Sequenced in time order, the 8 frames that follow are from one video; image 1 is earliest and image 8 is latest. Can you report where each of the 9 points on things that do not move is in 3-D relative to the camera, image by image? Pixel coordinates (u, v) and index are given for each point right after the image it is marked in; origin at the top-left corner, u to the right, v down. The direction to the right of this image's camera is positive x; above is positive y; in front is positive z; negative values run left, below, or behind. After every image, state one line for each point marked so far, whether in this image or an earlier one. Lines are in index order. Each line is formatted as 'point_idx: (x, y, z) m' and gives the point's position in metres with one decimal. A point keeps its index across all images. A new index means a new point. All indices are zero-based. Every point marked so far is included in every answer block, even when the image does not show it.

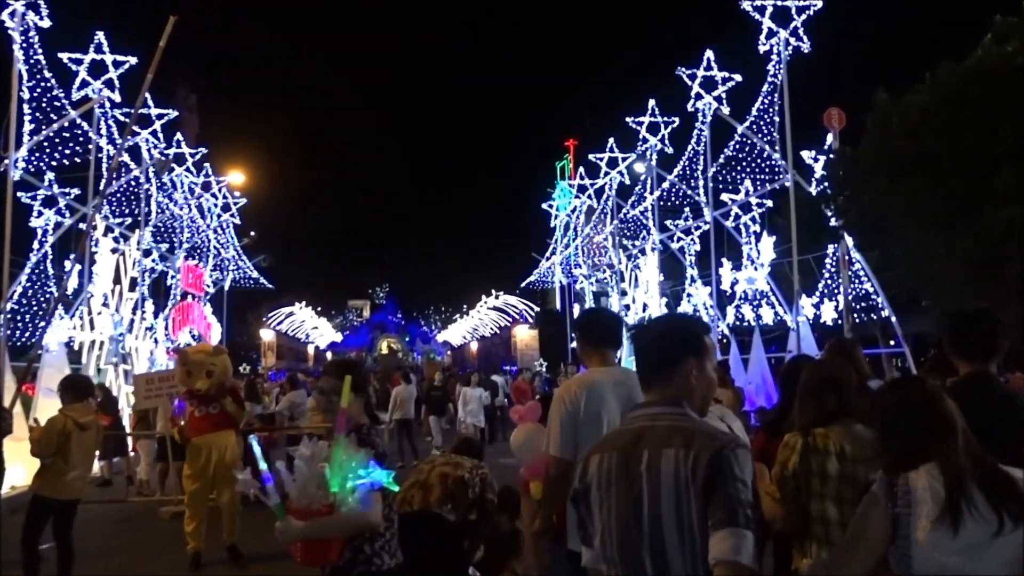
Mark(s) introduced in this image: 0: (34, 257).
0: (-8.2, +0.5, +15.2) m
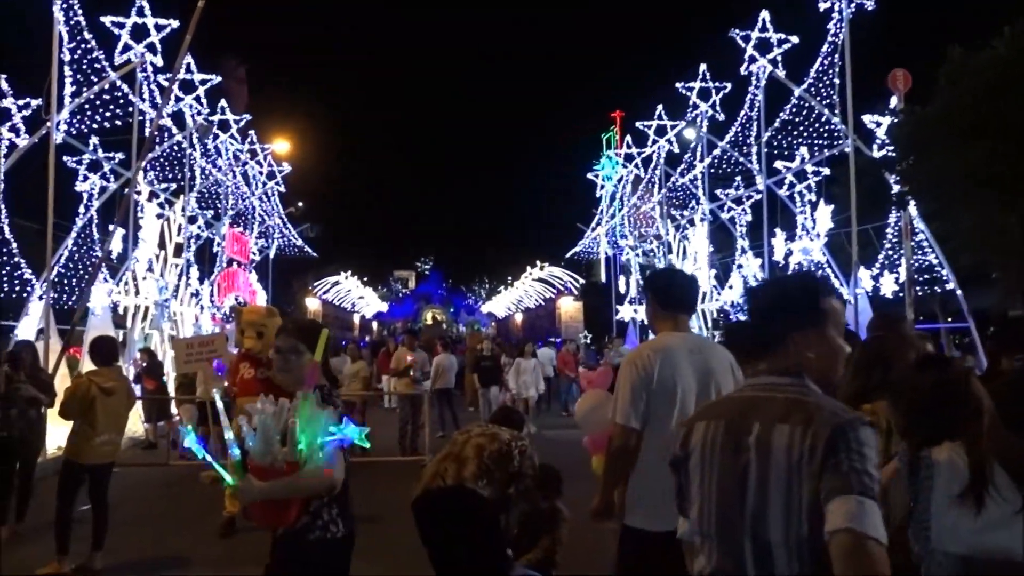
0: (-7.5, +1.1, +15.2) m
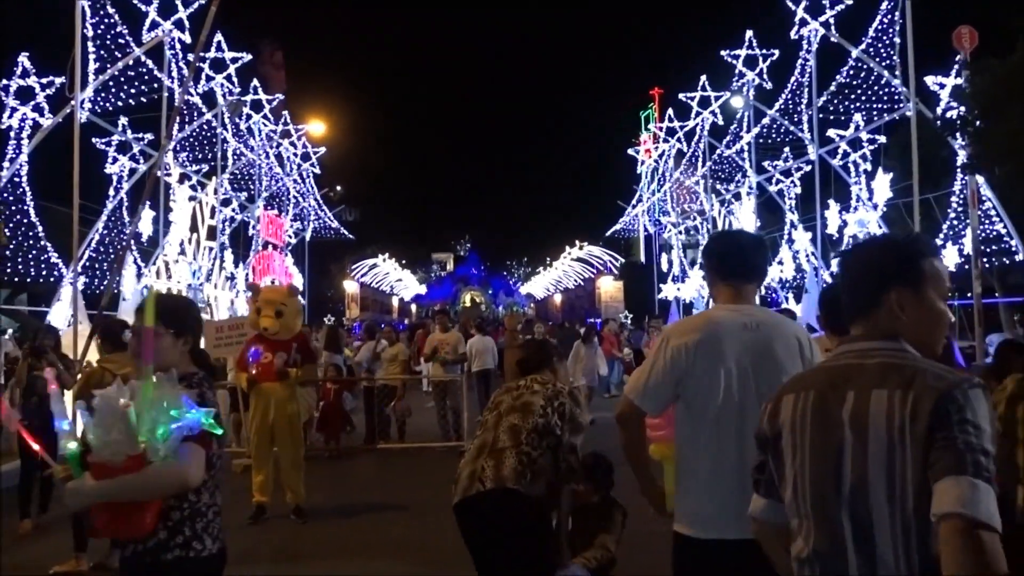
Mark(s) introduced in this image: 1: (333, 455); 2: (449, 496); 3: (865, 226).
0: (-6.8, +1.4, +14.9) m
1: (-2.6, -2.4, +12.4) m
2: (-0.7, -2.4, +9.9) m
3: (+6.4, +1.1, +15.8) m
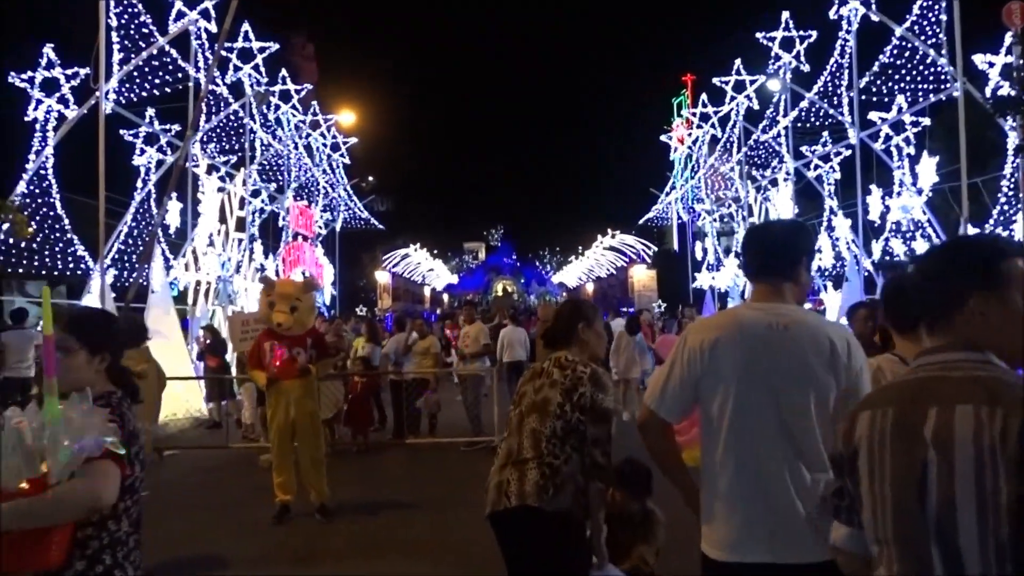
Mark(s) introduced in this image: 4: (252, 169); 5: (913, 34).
0: (-6.3, +1.5, +14.8) m
1: (-2.1, -2.3, +12.2) m
2: (-0.4, -2.3, +9.6) m
3: (+6.9, +1.3, +15.2) m
4: (-5.5, +2.5, +18.7) m
5: (+5.9, +3.7, +12.7) m
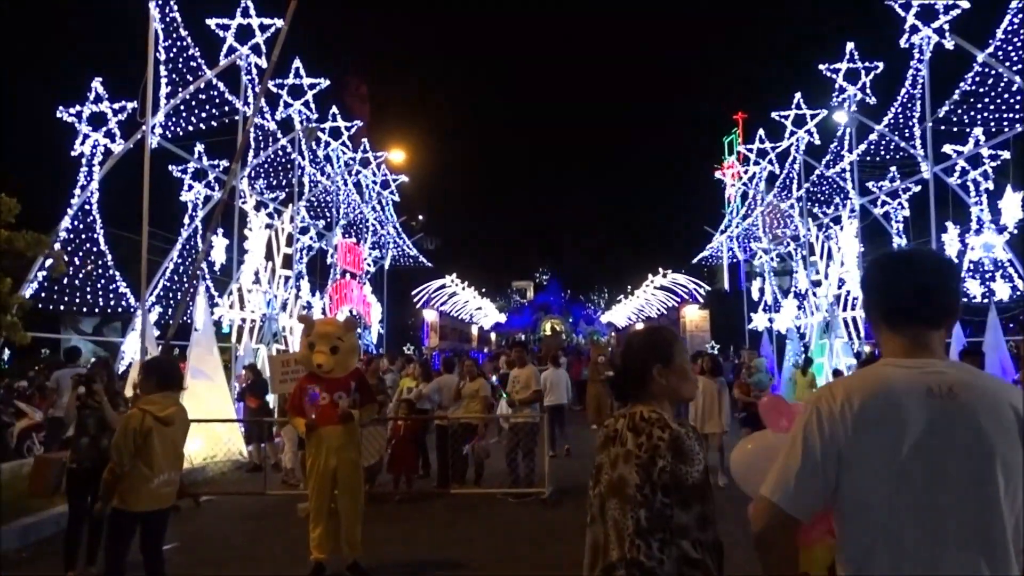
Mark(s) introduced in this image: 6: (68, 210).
0: (-5.4, +0.9, +14.5) m
1: (-1.4, -2.8, +11.5) m
2: (+0.1, -2.7, +8.9) m
3: (+7.8, +0.6, +14.2) m
4: (-4.5, +1.7, +18.4) m
5: (+6.6, +3.1, +11.9) m
6: (-6.1, +1.1, +12.0) m
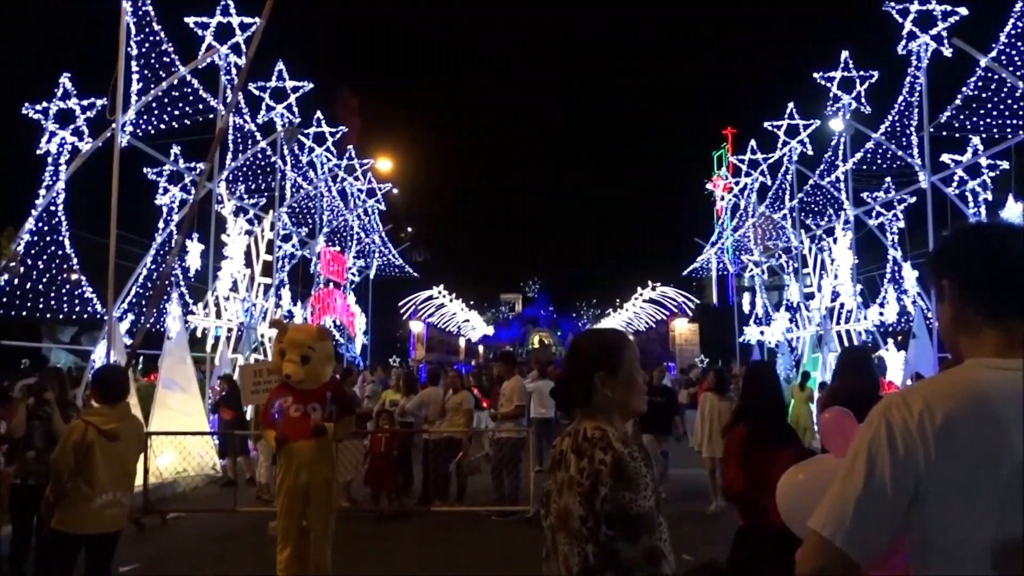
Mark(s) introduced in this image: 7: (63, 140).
0: (-5.7, +0.8, +14.0) m
1: (-1.7, -2.9, +11.0) m
2: (0.0, -2.8, +8.3) m
3: (+7.6, +0.4, +13.8) m
4: (-4.7, +1.6, +17.9) m
5: (+6.4, +2.9, +11.5) m
6: (-6.3, +1.0, +11.5) m
7: (-6.0, +2.0, +11.7) m
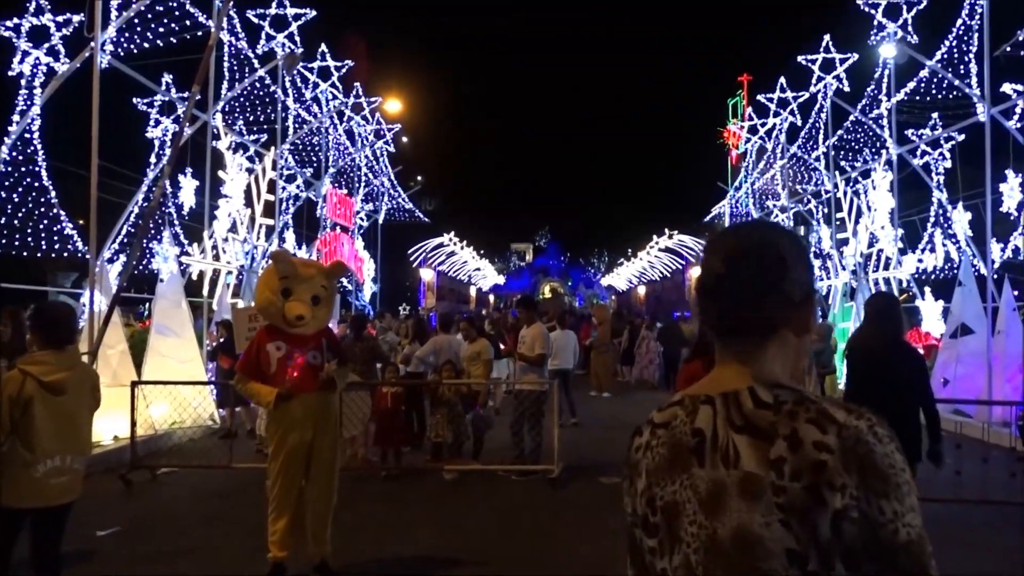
0: (-5.4, +1.7, +12.9) m
1: (-1.4, -2.2, +10.0) m
2: (+0.2, -2.2, +7.4) m
3: (+7.8, +1.2, +12.6) m
4: (-4.4, +2.7, +16.7) m
5: (+6.7, +3.6, +10.2) m
6: (-6.0, +1.8, +10.4) m
7: (-5.7, +2.8, +10.6) m
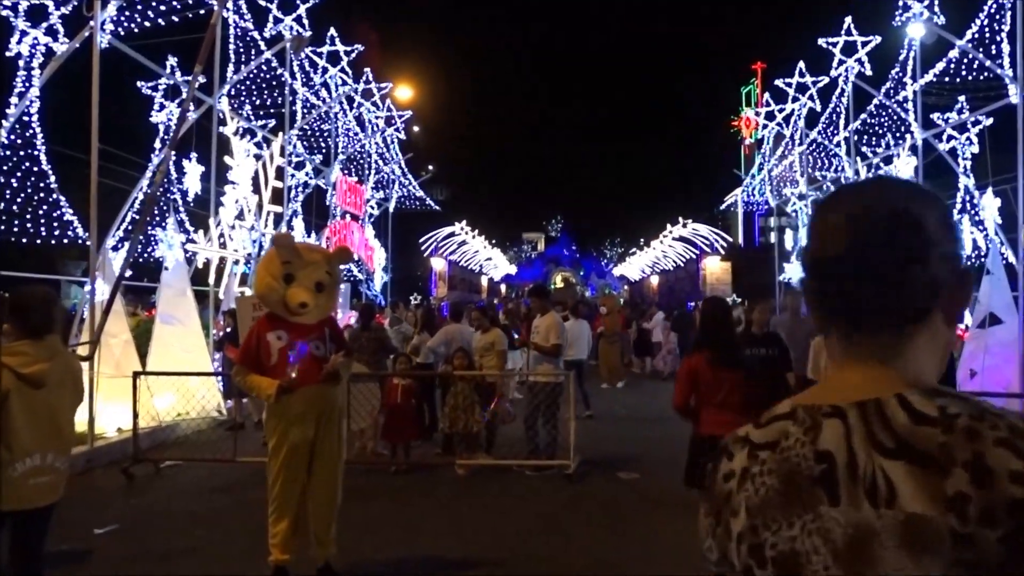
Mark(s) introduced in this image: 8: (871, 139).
0: (-5.2, +1.9, +12.5) m
1: (-1.2, -2.0, +9.7) m
2: (+0.3, -2.1, +7.0) m
3: (+8.0, +1.4, +12.1) m
4: (-4.1, +2.9, +16.4) m
5: (+6.9, +3.8, +9.6) m
6: (-5.9, +1.9, +10.1) m
7: (-5.6, +2.9, +10.2) m
8: (+8.0, +3.3, +19.6) m
